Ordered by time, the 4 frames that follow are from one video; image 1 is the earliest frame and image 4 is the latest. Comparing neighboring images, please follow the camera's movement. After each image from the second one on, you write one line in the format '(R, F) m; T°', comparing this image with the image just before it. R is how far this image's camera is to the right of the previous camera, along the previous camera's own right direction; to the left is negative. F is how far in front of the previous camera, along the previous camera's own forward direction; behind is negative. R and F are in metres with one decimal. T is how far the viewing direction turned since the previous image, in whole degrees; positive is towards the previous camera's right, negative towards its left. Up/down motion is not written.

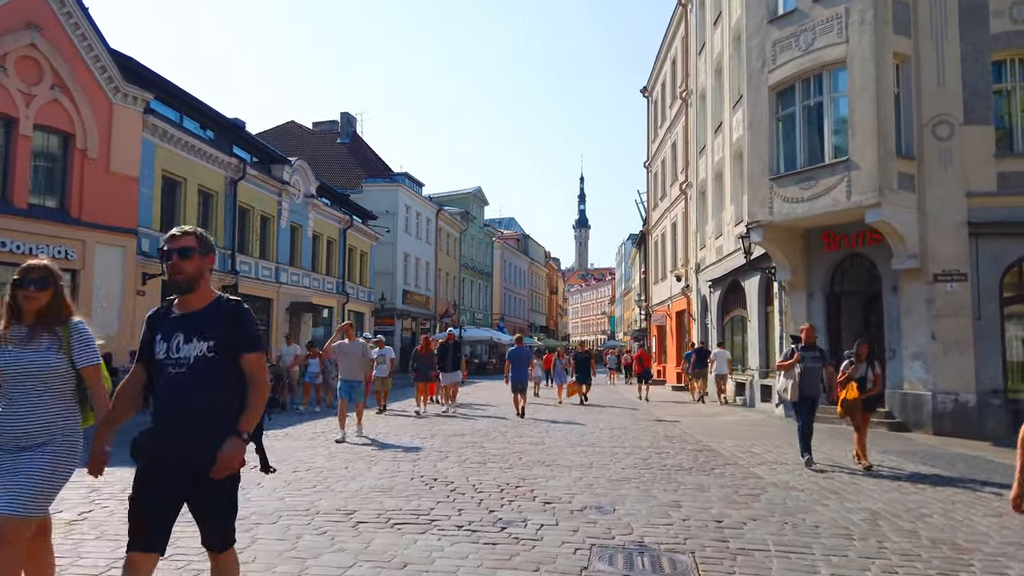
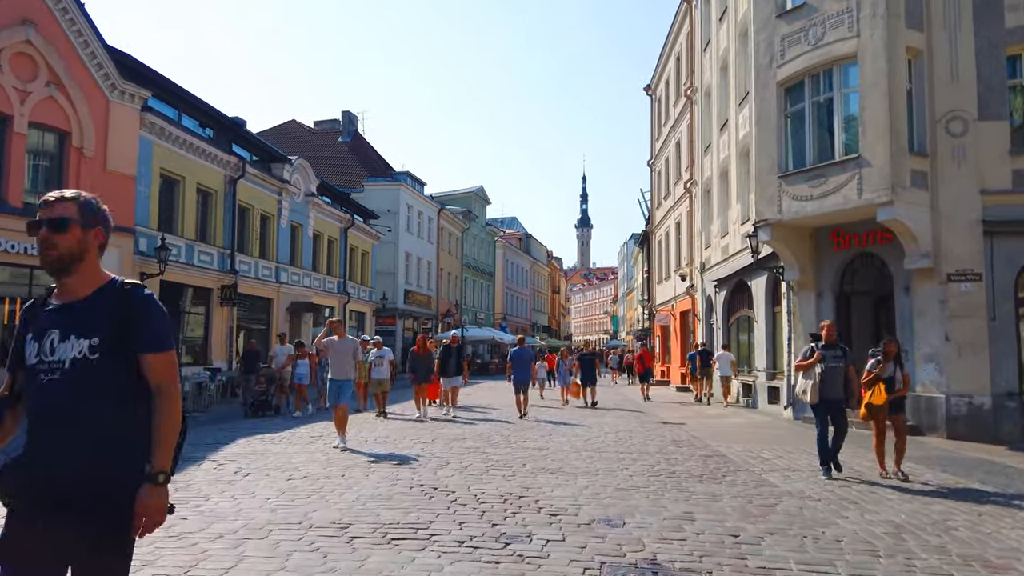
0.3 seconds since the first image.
(0.0, +0.3) m; 0°
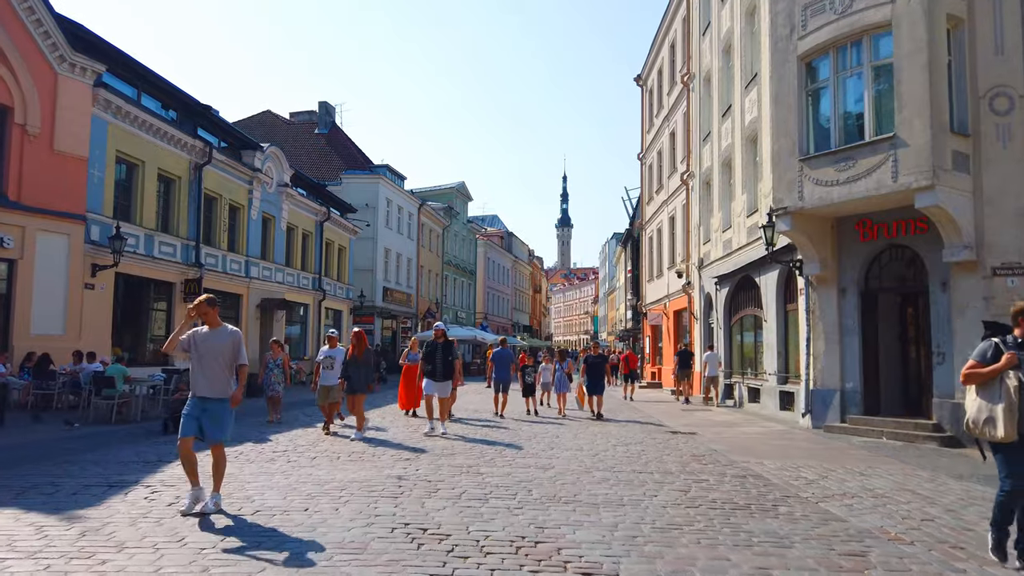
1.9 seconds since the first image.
(-0.2, +1.7) m; +2°
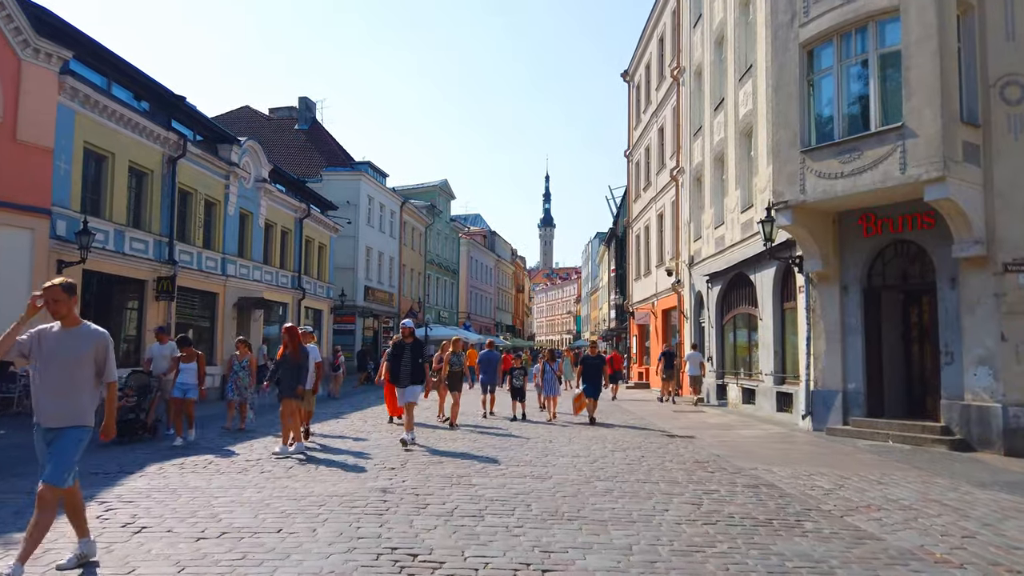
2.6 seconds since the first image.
(-0.1, +0.7) m; +1°
